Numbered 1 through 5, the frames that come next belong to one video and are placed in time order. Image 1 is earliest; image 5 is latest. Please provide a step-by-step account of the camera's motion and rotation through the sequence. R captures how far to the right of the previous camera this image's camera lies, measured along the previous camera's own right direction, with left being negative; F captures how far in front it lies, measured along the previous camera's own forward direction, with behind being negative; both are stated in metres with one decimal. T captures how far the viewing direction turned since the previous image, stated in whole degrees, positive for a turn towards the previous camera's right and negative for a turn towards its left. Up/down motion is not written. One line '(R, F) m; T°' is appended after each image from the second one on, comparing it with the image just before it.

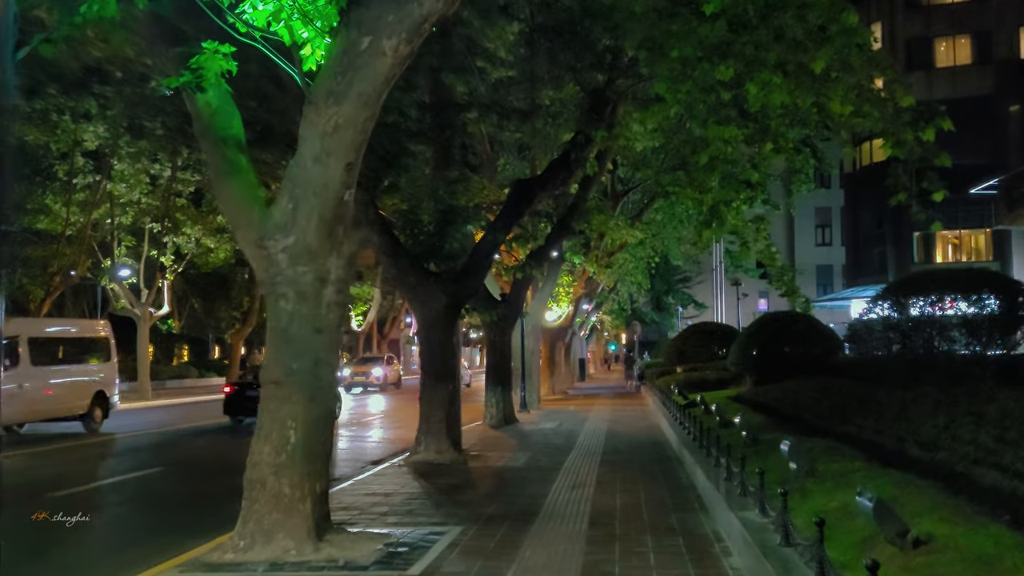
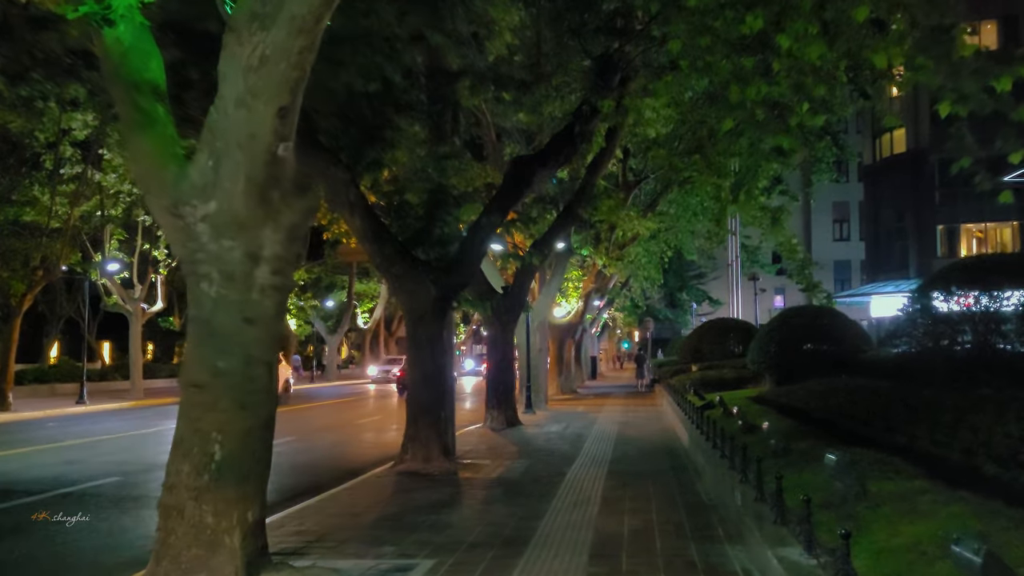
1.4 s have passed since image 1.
(+0.2, +1.6) m; -1°
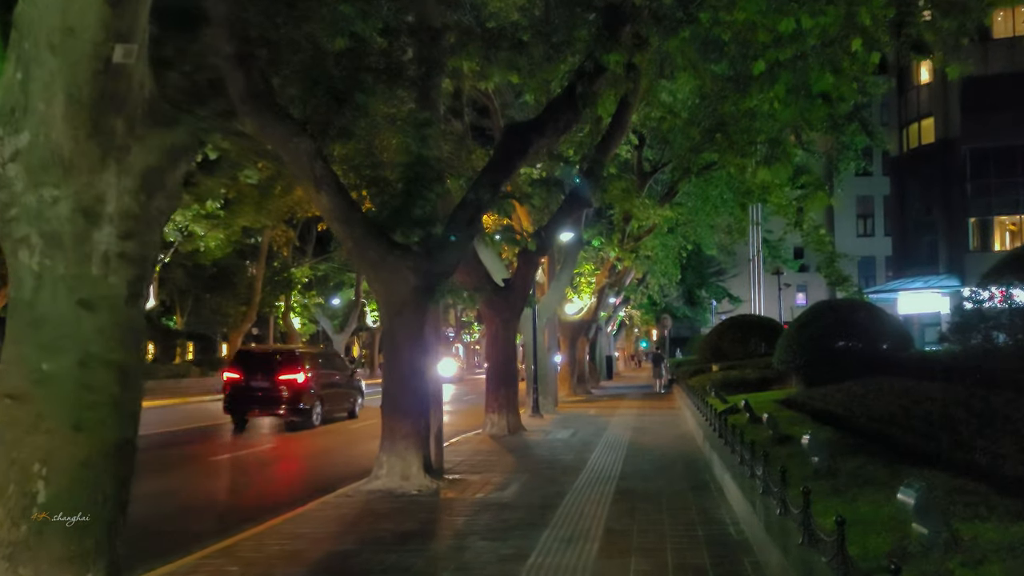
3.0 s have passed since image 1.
(+0.3, +2.0) m; -1°
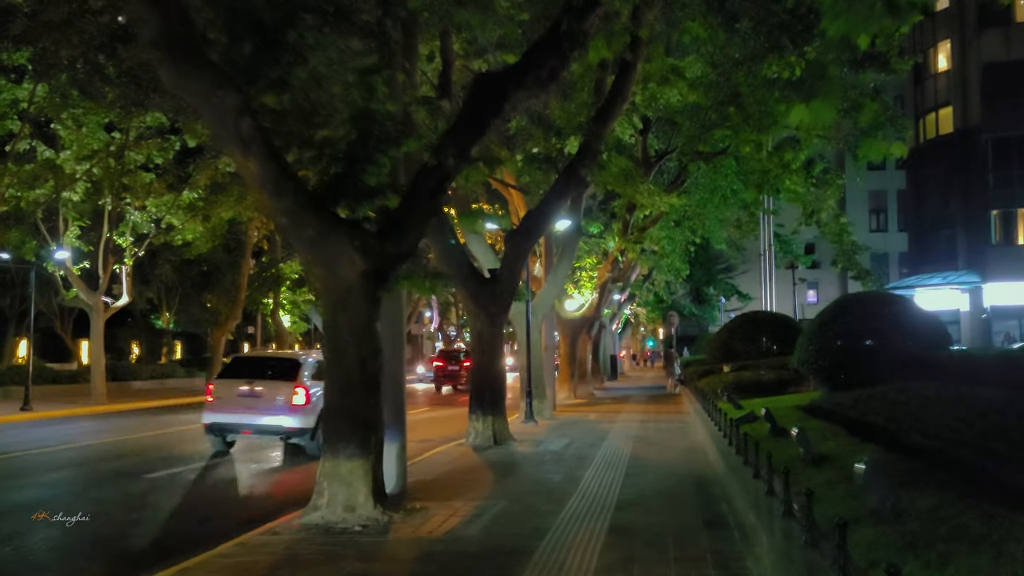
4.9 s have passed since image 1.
(+0.4, +2.2) m; 0°
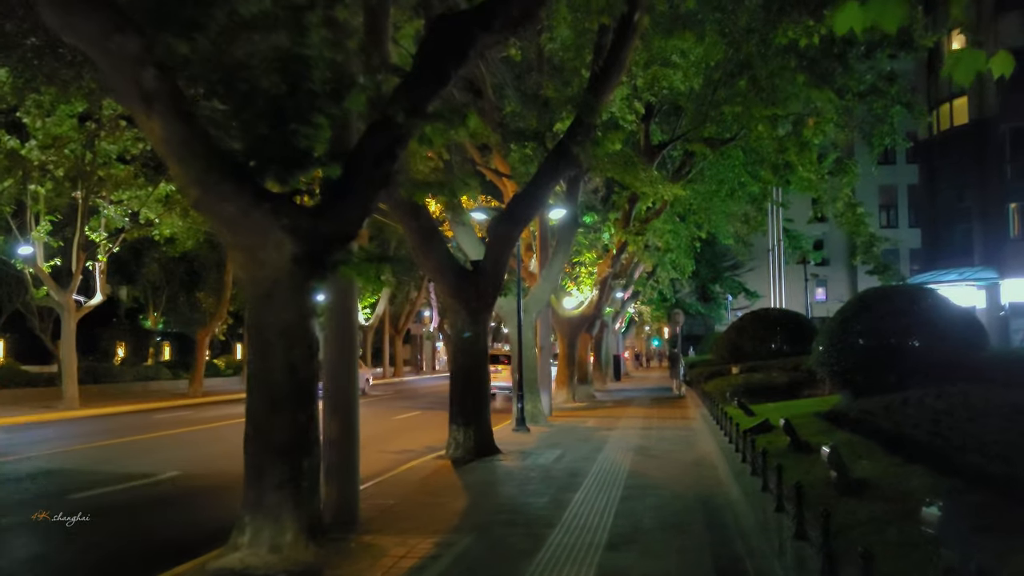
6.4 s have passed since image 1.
(+0.3, +1.8) m; 0°
